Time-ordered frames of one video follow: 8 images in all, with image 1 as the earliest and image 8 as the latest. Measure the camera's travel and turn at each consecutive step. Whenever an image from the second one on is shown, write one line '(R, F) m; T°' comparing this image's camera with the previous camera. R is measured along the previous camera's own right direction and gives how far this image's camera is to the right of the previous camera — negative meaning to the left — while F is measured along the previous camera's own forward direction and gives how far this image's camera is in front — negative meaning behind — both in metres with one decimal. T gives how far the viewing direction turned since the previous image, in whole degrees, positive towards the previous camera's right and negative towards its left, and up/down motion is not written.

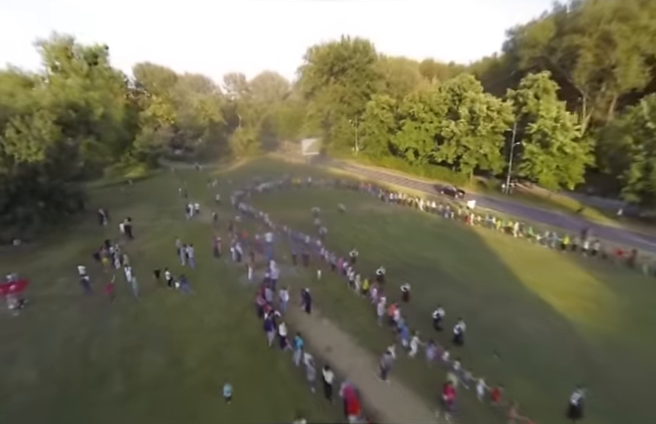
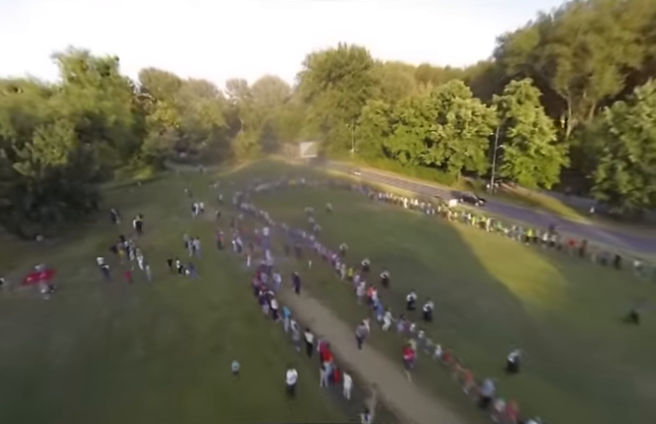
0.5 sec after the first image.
(+0.5, -1.7) m; 0°
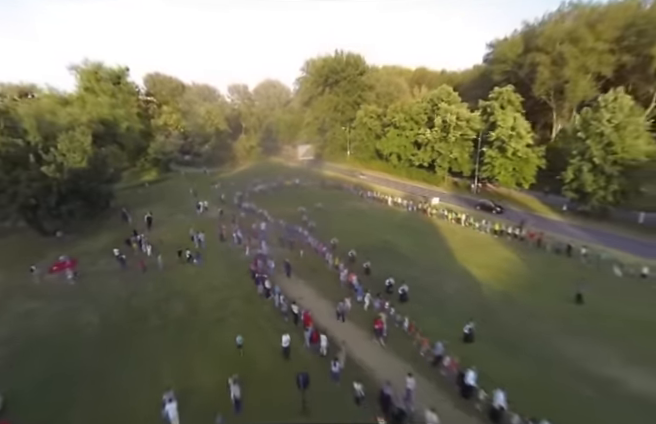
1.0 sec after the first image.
(+0.6, -1.9) m; 0°
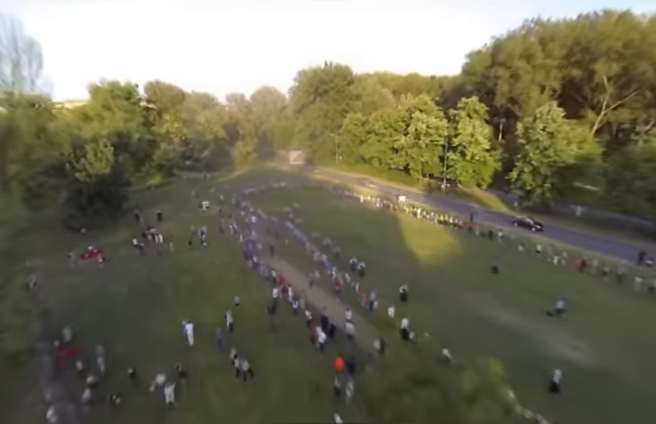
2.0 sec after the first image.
(+1.2, -3.9) m; 0°
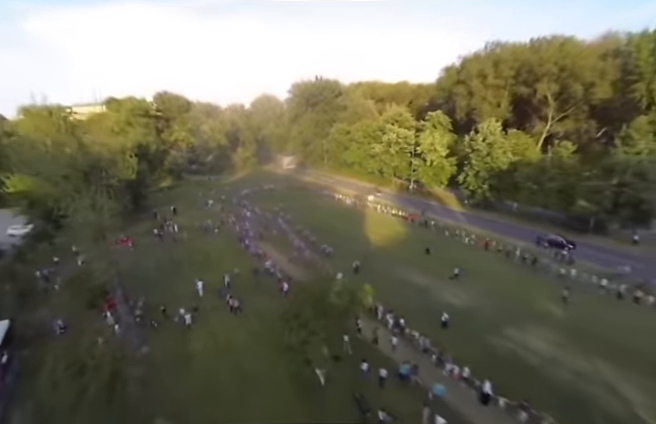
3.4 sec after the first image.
(+1.9, -5.5) m; -1°
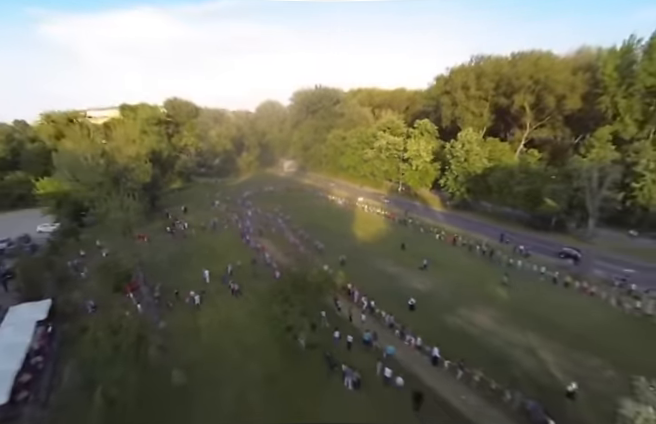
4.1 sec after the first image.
(+1.2, -3.1) m; -1°
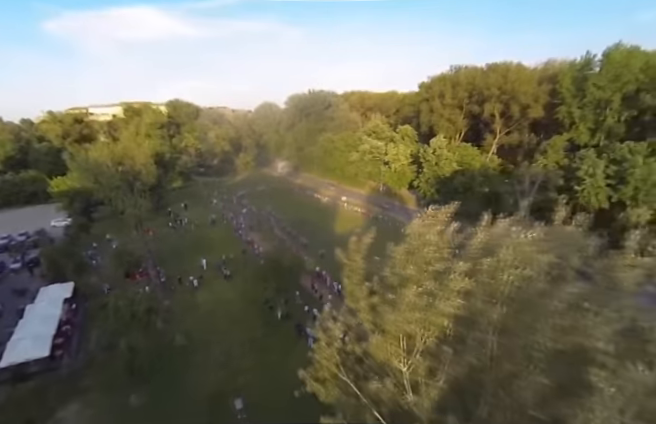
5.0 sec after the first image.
(+1.5, -3.5) m; 0°
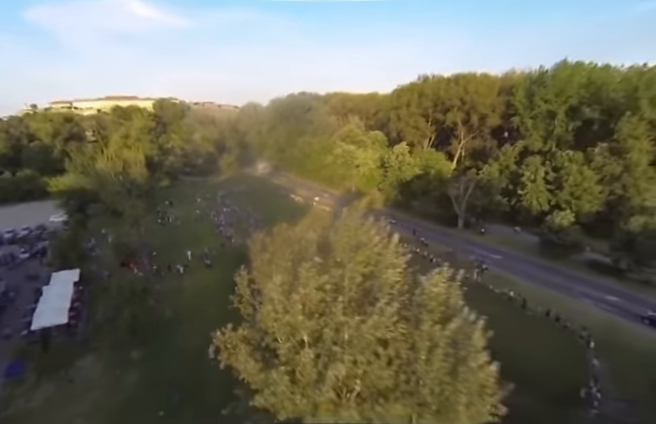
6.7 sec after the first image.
(+1.7, -4.1) m; +2°
